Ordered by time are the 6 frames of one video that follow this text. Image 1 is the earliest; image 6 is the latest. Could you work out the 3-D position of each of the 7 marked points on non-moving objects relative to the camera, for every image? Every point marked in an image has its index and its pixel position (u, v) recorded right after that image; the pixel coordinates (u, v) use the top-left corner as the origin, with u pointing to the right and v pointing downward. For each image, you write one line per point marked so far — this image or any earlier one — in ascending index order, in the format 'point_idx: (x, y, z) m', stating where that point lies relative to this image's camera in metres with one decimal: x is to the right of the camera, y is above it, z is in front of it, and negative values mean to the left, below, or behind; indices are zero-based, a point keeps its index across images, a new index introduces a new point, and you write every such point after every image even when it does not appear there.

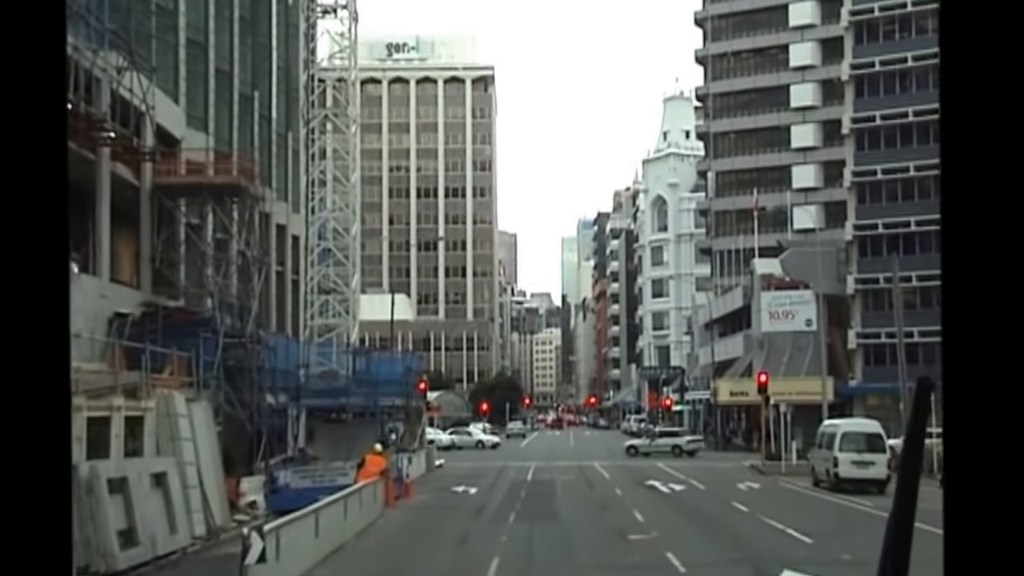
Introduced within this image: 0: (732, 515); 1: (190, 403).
0: (+3.0, -3.1, +19.3) m
1: (-4.4, -1.5, +18.9) m
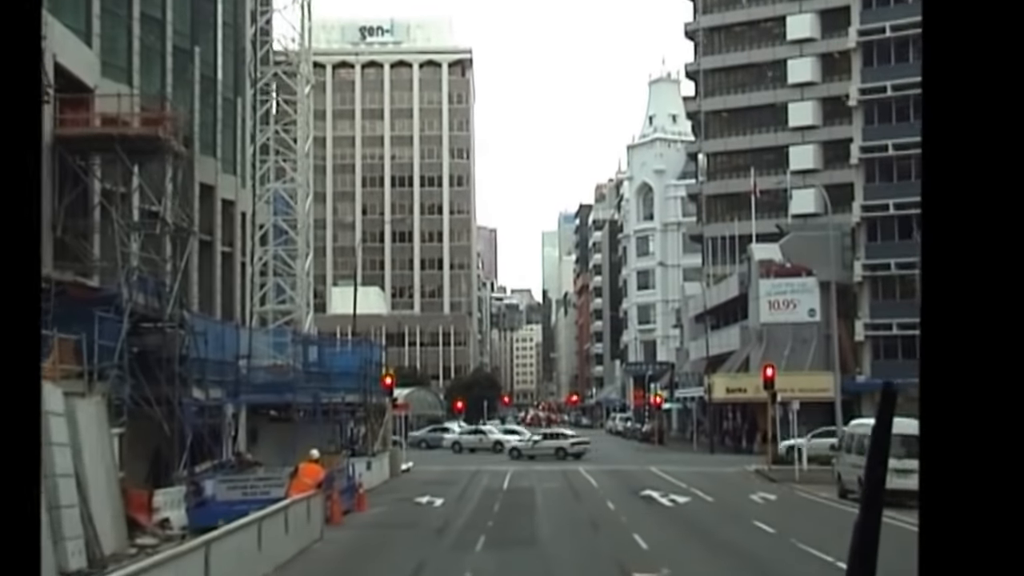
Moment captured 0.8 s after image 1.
0: (+2.7, -2.7, +15.5) m
1: (-4.7, -1.2, +15.1) m
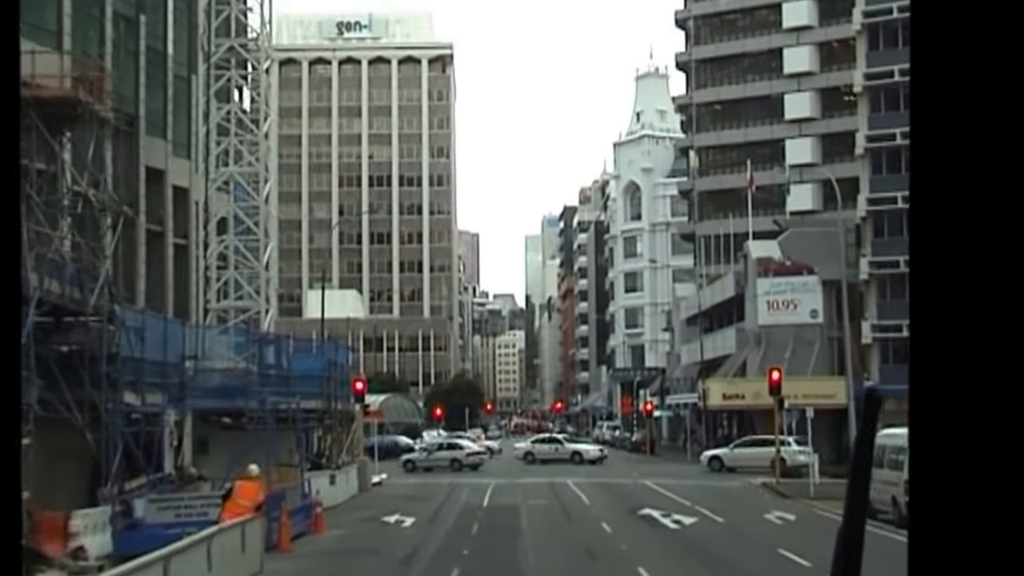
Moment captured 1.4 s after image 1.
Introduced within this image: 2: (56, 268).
0: (+2.5, -2.6, +12.9) m
1: (-4.9, -1.0, +12.4) m
2: (-5.1, +0.2, +15.9) m
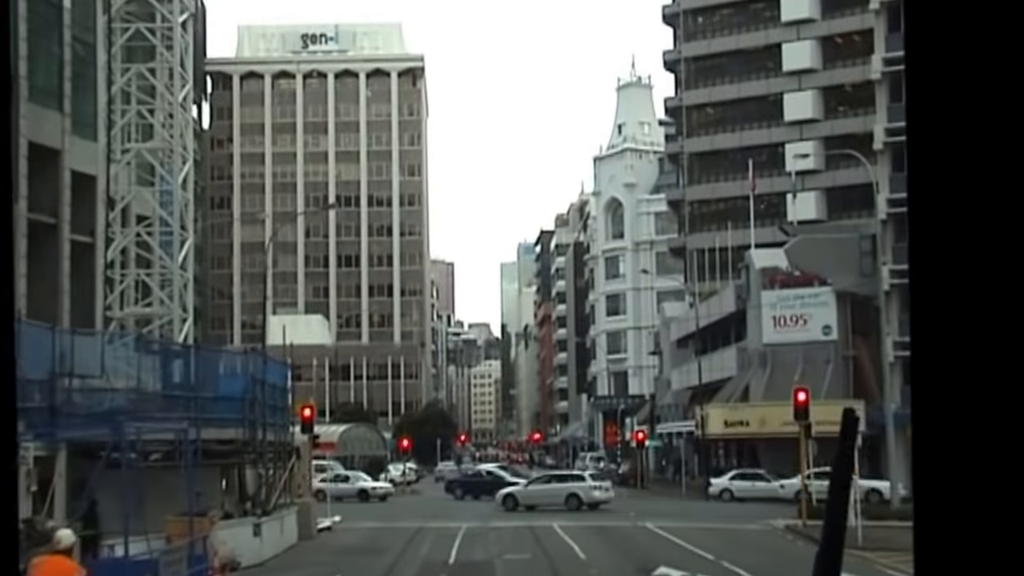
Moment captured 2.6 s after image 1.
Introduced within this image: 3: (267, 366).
0: (+2.3, -2.3, +8.4) m
1: (-5.0, -0.8, +7.8) m
2: (-5.3, +0.3, +11.3) m
3: (-3.5, -1.1, +19.6) m
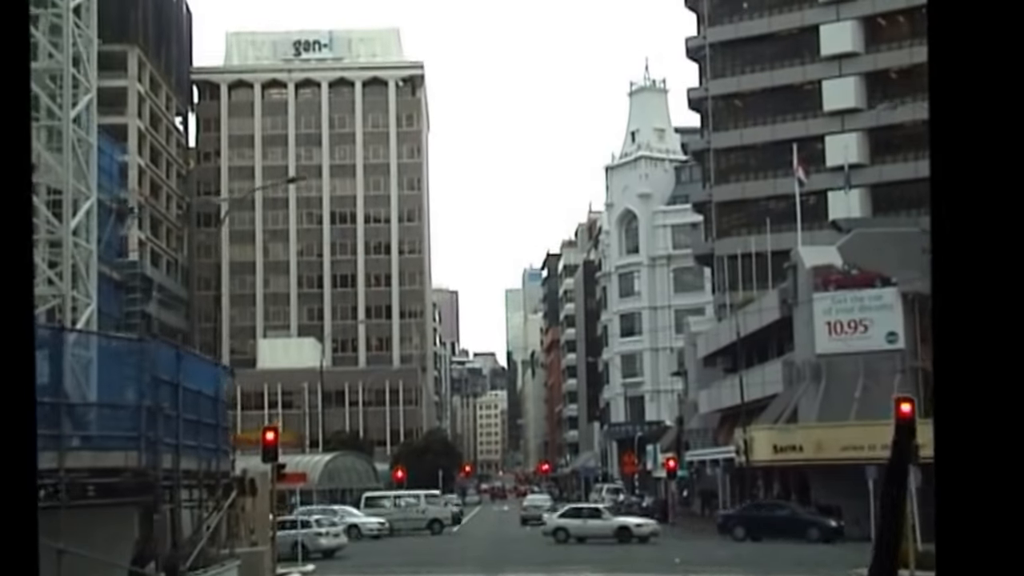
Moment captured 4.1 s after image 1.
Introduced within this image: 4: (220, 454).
0: (+2.5, -1.8, +3.3) m
1: (-4.9, -0.3, +2.7) m
2: (-5.2, +0.7, +6.3) m
3: (-3.4, -0.8, +14.5) m
4: (-3.3, -2.1, +17.4) m
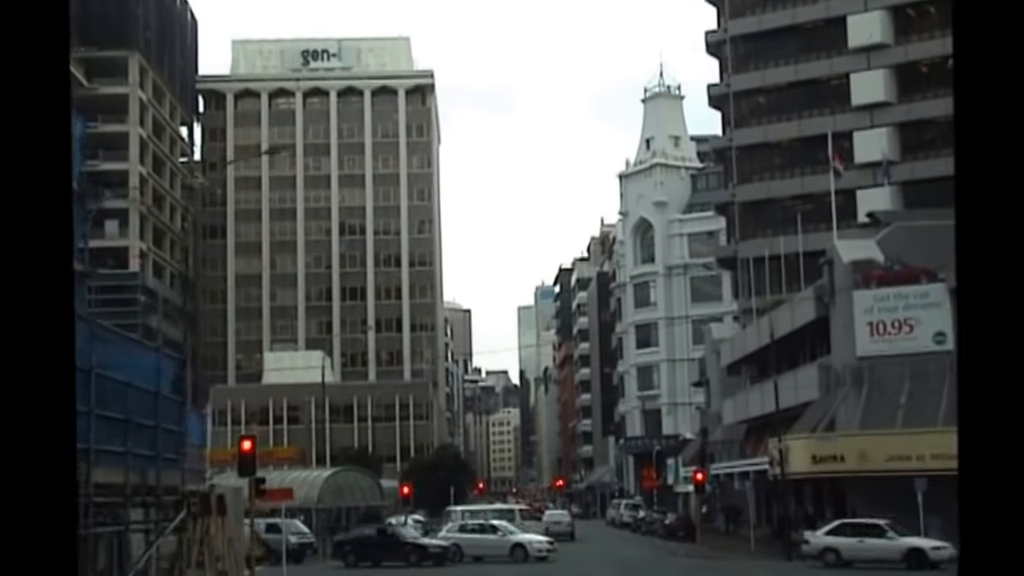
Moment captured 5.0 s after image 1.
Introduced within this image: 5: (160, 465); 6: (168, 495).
0: (+2.5, -1.4, +1.0) m
1: (-4.9, 0.0, +0.5) m
2: (-5.2, +1.0, +4.0) m
3: (-3.2, -0.6, +12.2) m
4: (-3.2, -1.9, +15.1) m
5: (-3.1, -1.9, +14.7) m
6: (-3.2, -2.1, +14.7) m
